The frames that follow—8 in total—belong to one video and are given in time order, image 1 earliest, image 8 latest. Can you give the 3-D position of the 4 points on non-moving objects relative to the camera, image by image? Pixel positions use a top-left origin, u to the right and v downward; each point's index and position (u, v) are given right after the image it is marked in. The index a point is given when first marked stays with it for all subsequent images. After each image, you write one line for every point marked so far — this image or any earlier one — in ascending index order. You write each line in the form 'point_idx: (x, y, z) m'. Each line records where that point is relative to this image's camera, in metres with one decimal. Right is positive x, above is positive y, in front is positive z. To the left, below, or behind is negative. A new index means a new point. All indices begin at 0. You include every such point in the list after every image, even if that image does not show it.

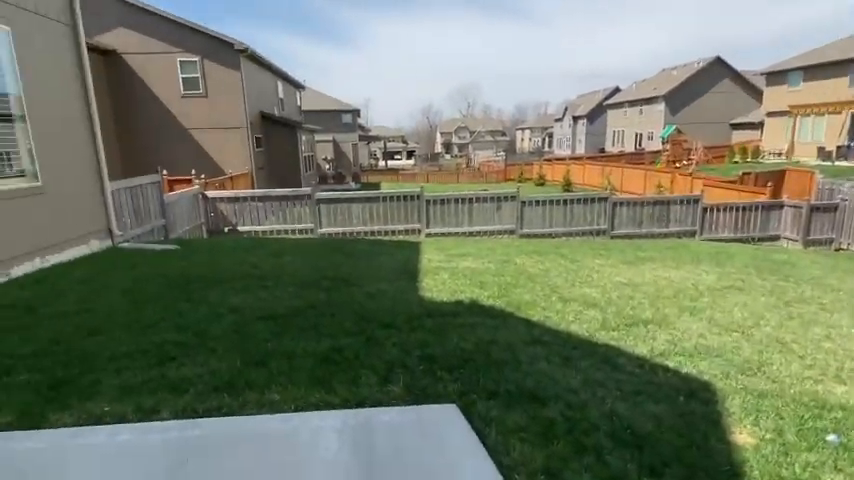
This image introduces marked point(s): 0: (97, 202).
0: (-5.1, +0.6, +7.2) m
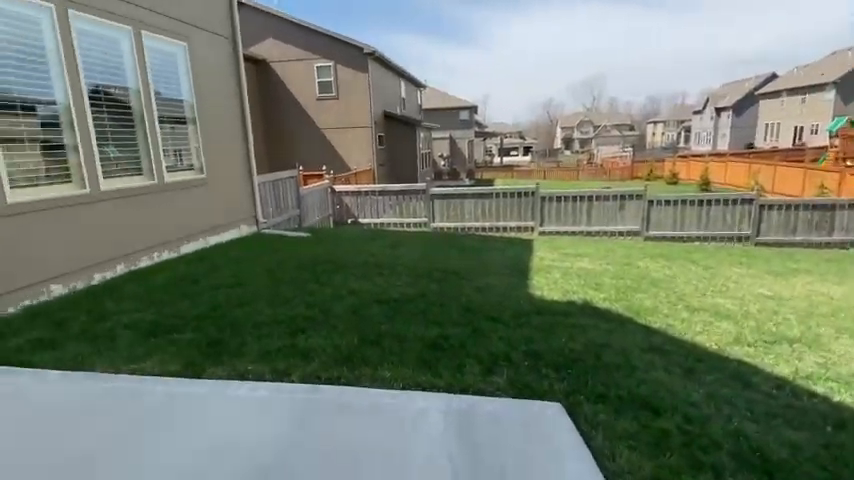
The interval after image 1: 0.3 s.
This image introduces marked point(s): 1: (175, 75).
0: (-3.2, +0.9, +8.3) m
1: (-3.5, +2.3, +6.6) m
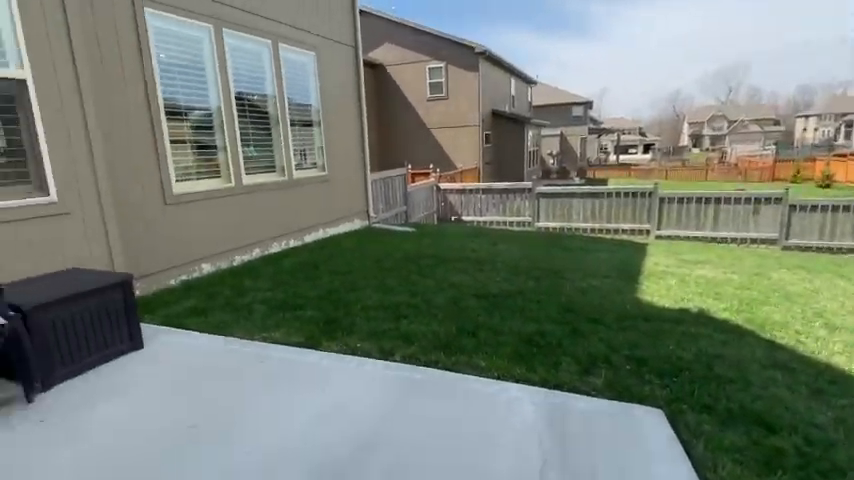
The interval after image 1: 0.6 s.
0: (-1.3, +1.0, +8.9) m
1: (-1.9, +2.5, +7.3) m
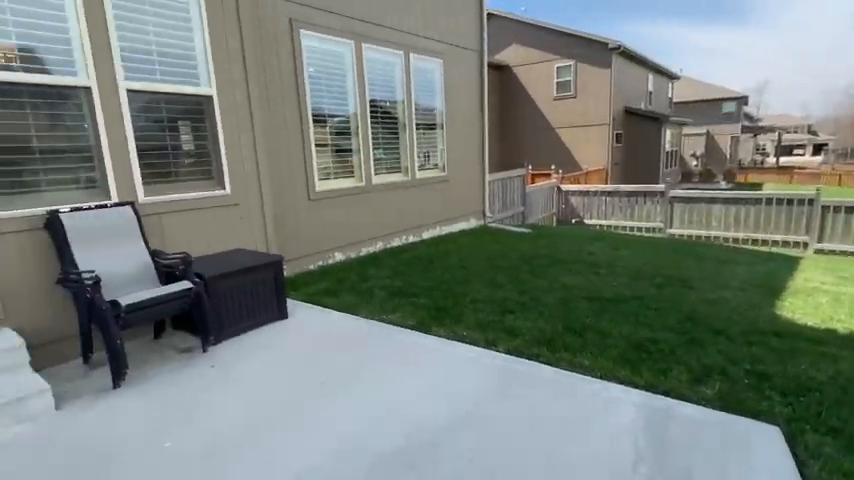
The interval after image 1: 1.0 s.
0: (+1.0, +1.0, +9.1) m
1: (+0.1, +2.5, +7.7) m
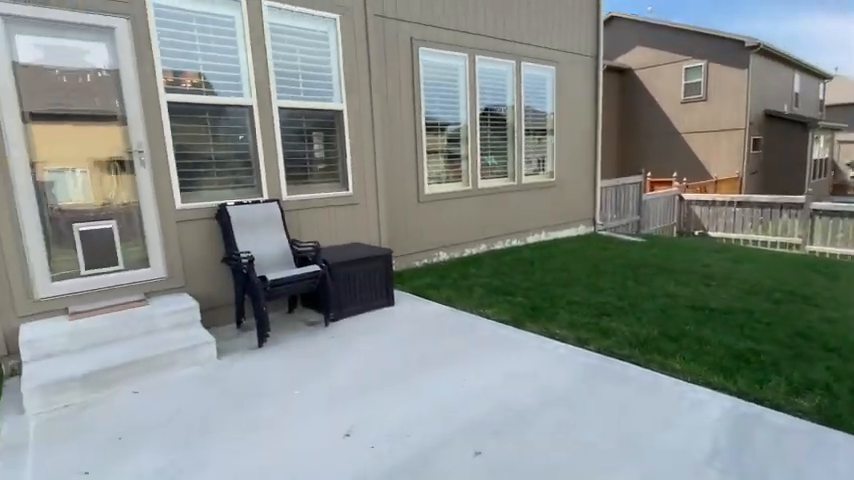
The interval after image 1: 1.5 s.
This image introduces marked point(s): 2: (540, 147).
0: (+3.1, +0.9, +9.0) m
1: (+2.0, +2.5, +7.9) m
2: (+1.9, +1.6, +7.9) m
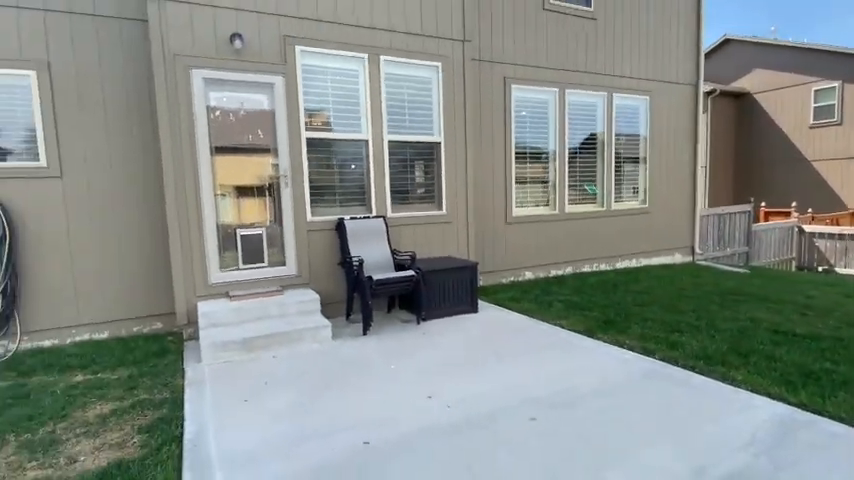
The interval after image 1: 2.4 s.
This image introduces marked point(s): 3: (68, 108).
0: (+4.9, +0.3, +8.8) m
1: (+3.6, +2.0, +8.1) m
2: (+3.5, +1.1, +8.1) m
3: (-3.5, +1.3, +4.5) m
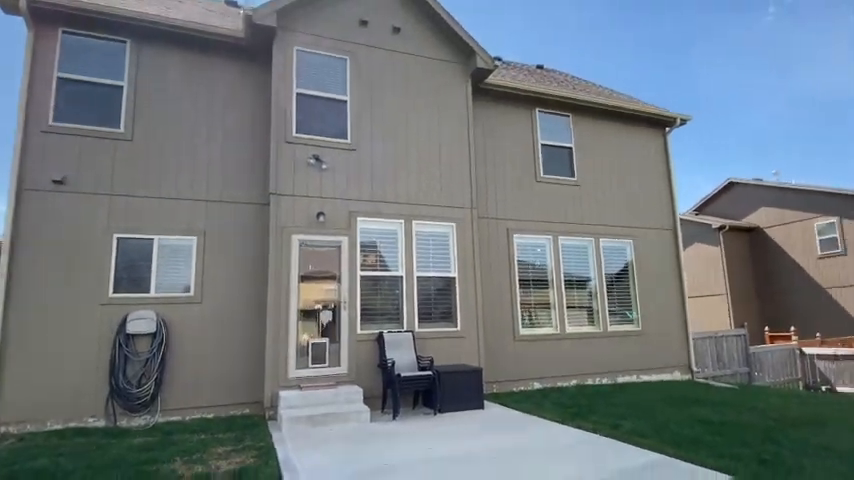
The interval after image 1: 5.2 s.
0: (+5.5, -2.3, +10.1) m
1: (+4.2, -0.4, +10.0) m
2: (+4.1, -1.3, +9.7) m
3: (-3.3, -0.3, +7.1) m
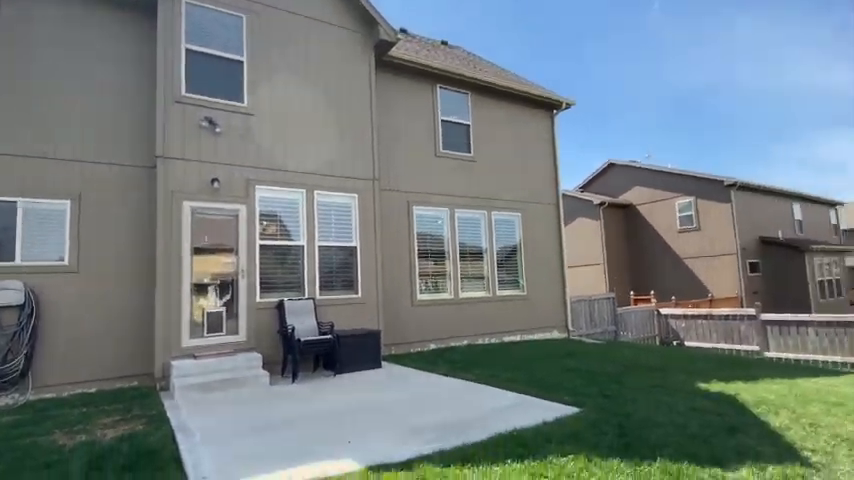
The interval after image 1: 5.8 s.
0: (+3.2, -1.6, +11.3) m
1: (+2.0, +0.2, +10.8) m
2: (+1.9, -0.7, +10.6) m
3: (-4.8, +0.2, +6.6) m
